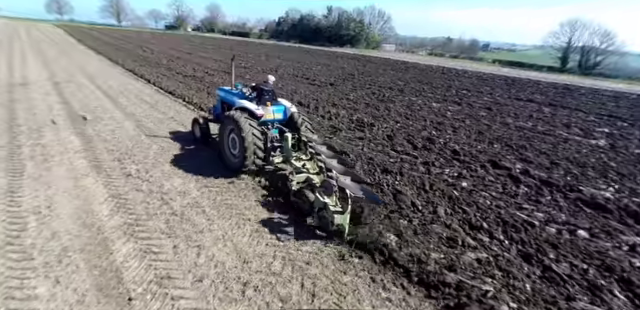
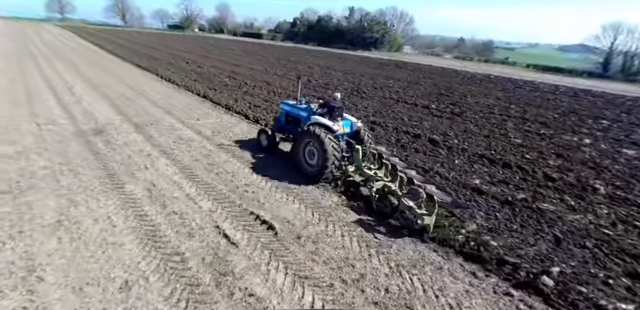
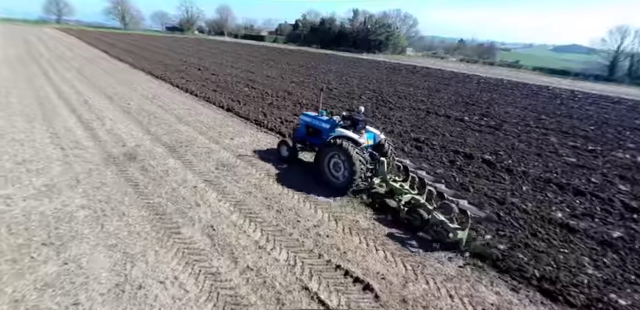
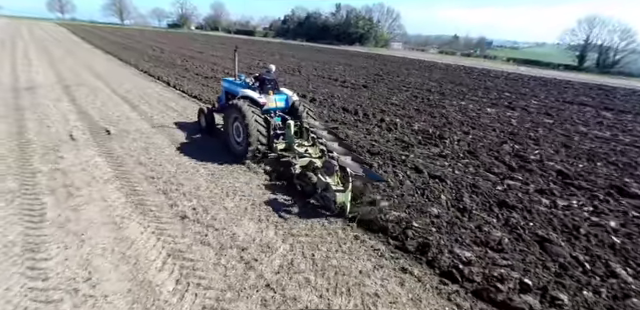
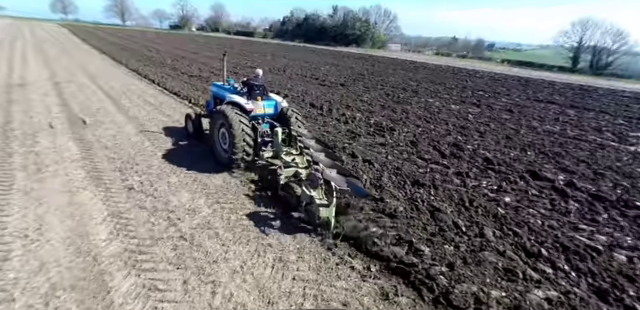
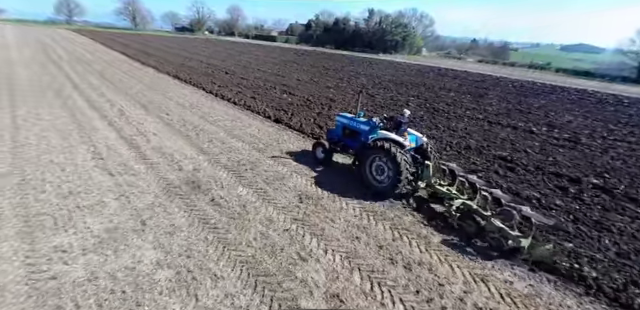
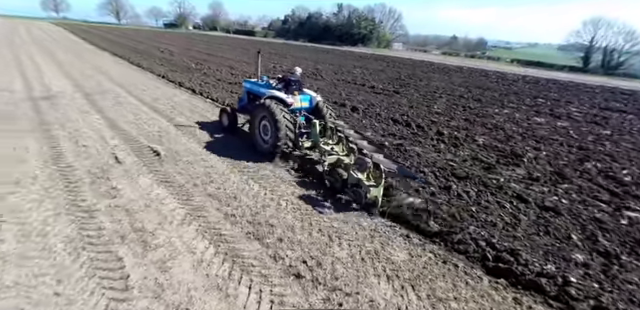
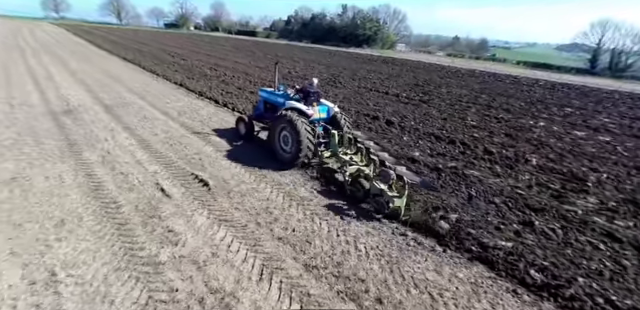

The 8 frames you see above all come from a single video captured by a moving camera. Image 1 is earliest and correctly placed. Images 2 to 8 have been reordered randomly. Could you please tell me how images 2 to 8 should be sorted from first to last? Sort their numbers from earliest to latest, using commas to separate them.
5, 4, 7, 8, 2, 3, 6
